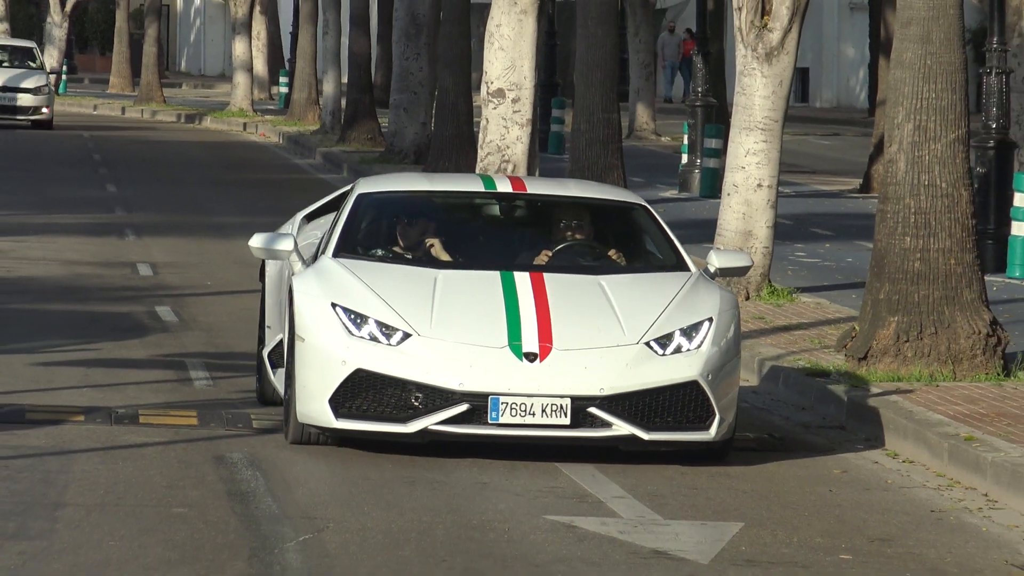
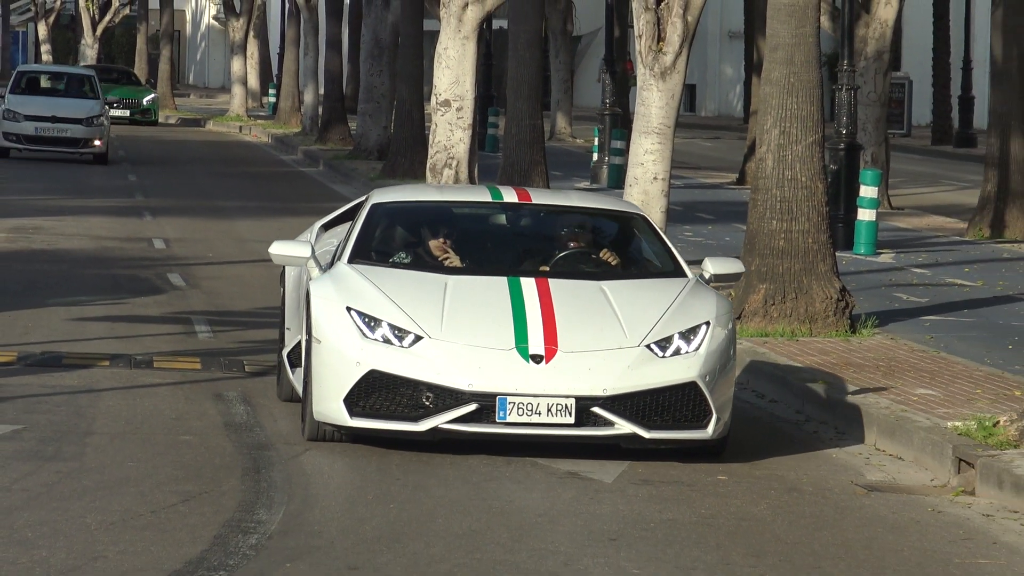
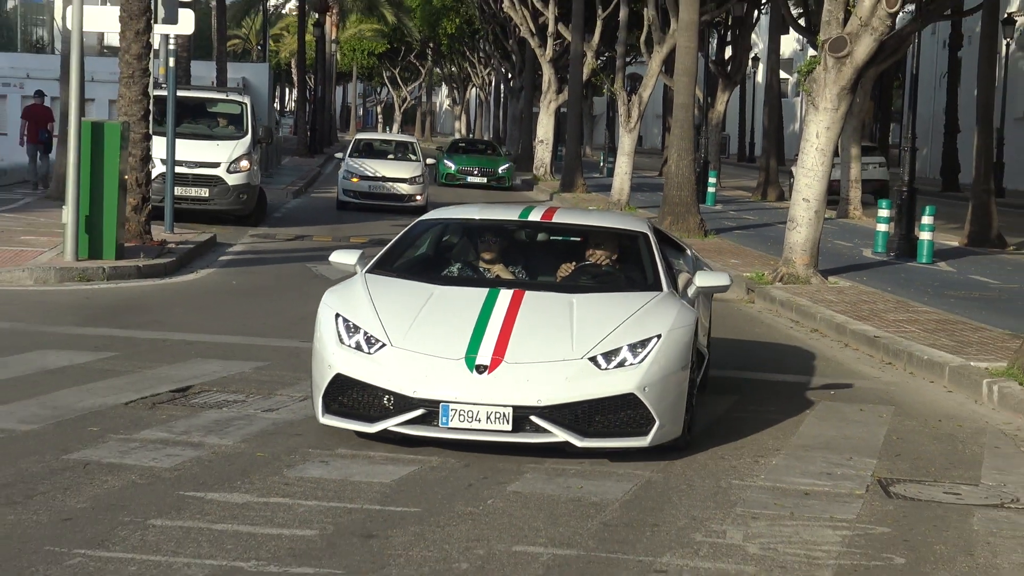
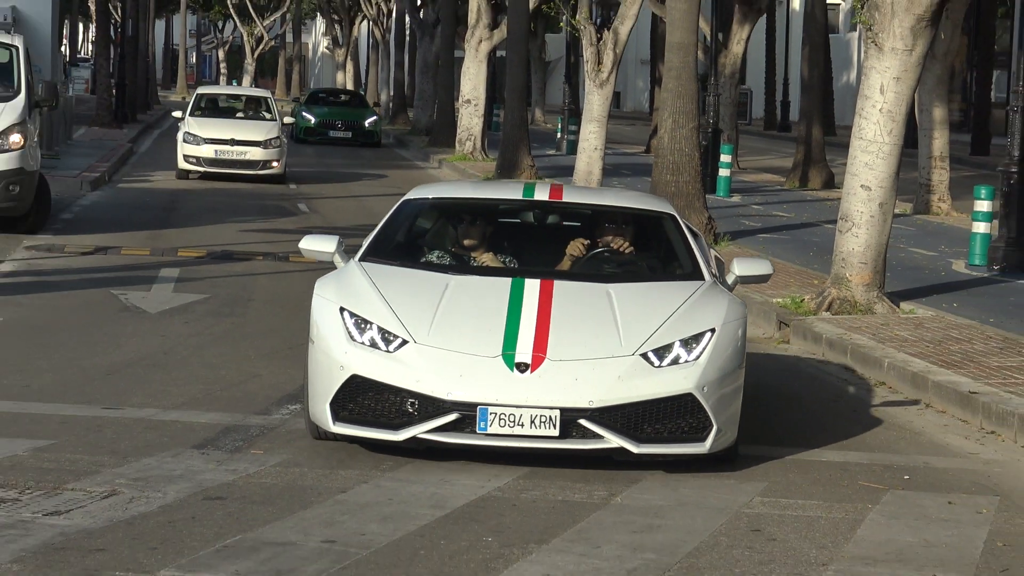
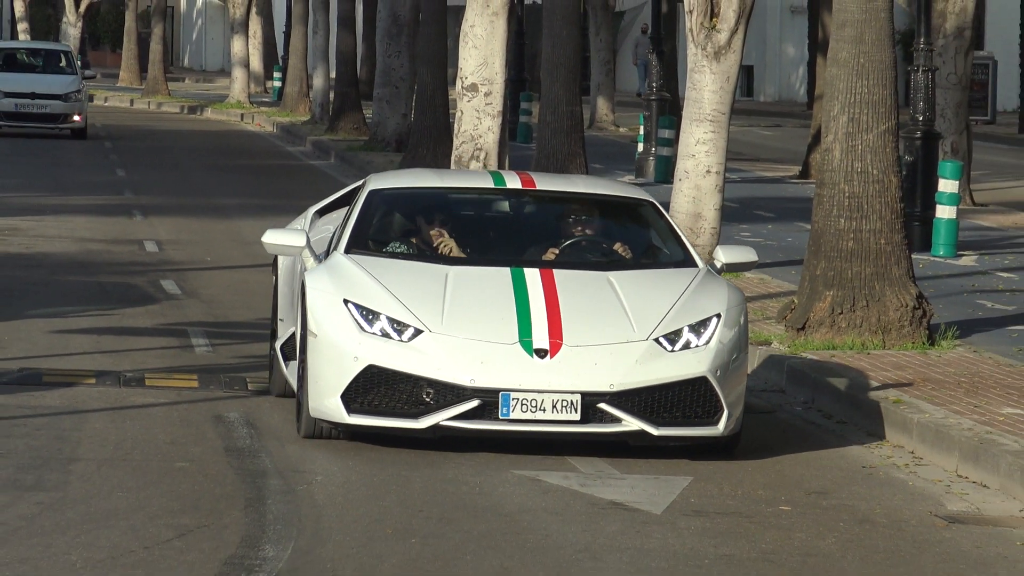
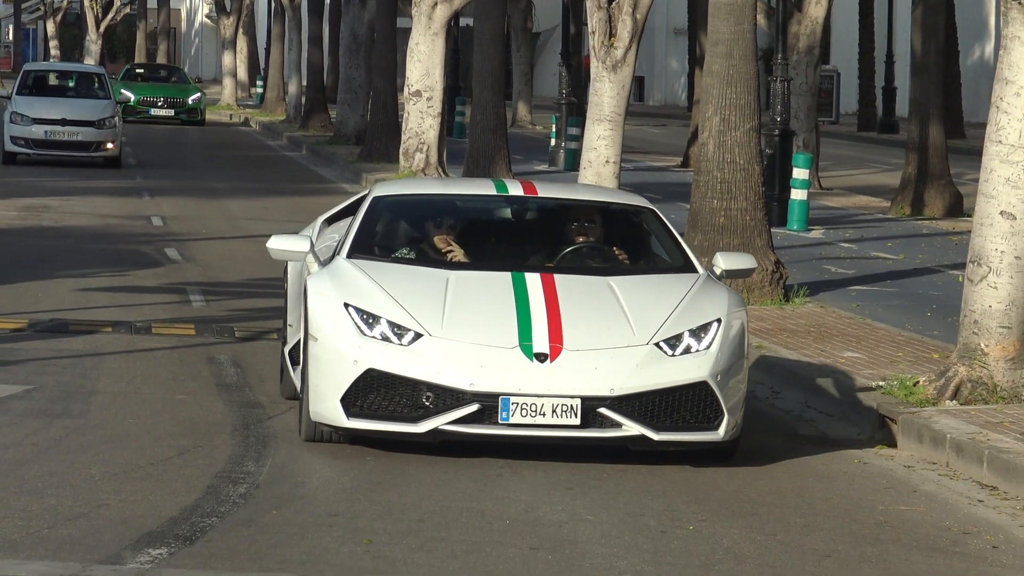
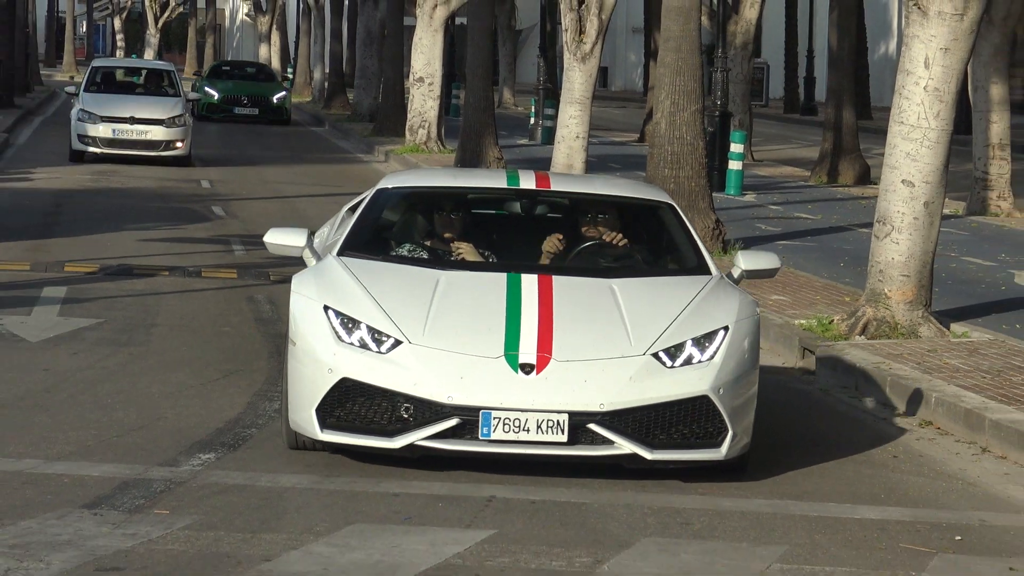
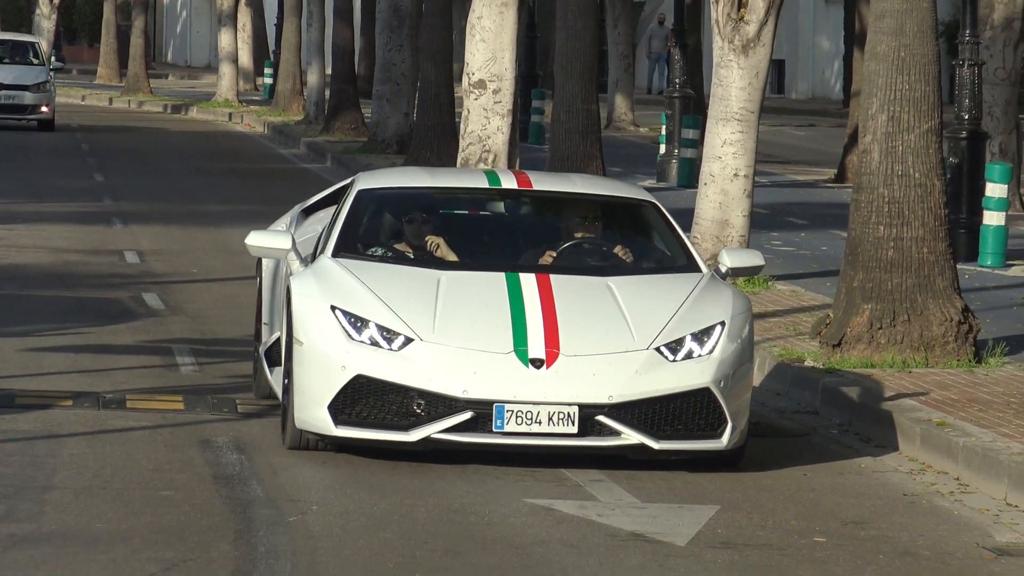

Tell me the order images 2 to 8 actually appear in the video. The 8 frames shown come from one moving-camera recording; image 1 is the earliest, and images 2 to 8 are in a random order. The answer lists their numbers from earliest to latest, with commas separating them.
8, 5, 2, 6, 7, 4, 3
